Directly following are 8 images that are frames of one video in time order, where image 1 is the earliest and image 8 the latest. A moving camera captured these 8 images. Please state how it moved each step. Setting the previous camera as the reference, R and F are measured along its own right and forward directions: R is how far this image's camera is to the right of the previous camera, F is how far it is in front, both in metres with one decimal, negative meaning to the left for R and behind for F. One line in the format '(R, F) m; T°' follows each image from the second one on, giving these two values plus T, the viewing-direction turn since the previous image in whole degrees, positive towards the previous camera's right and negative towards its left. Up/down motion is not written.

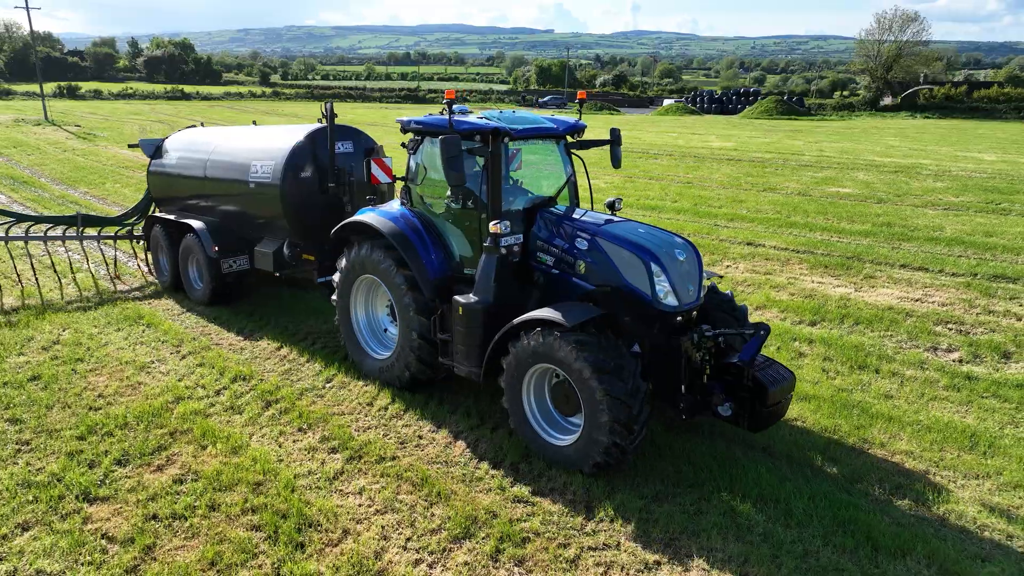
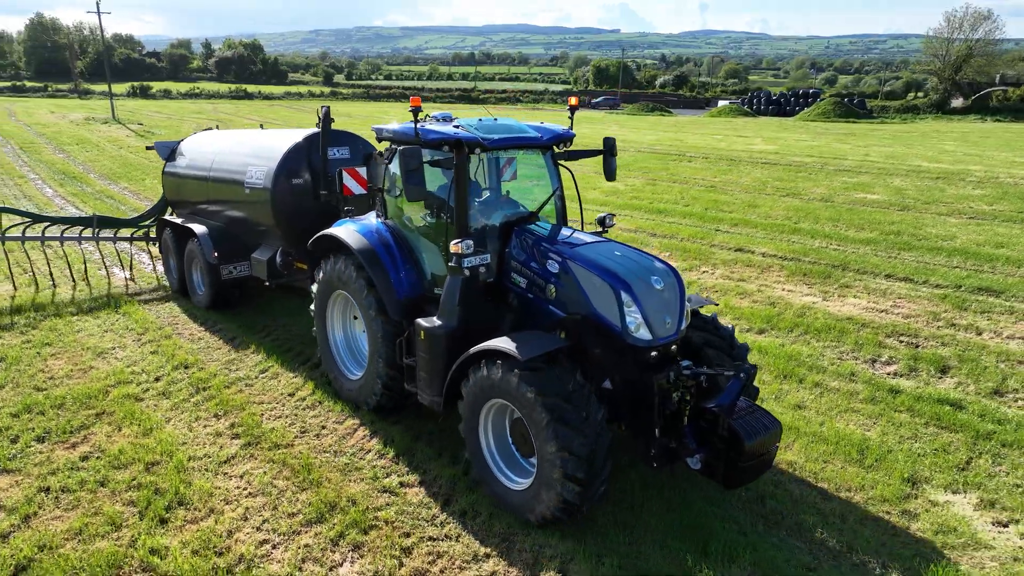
(+1.2, -0.1) m; -5°
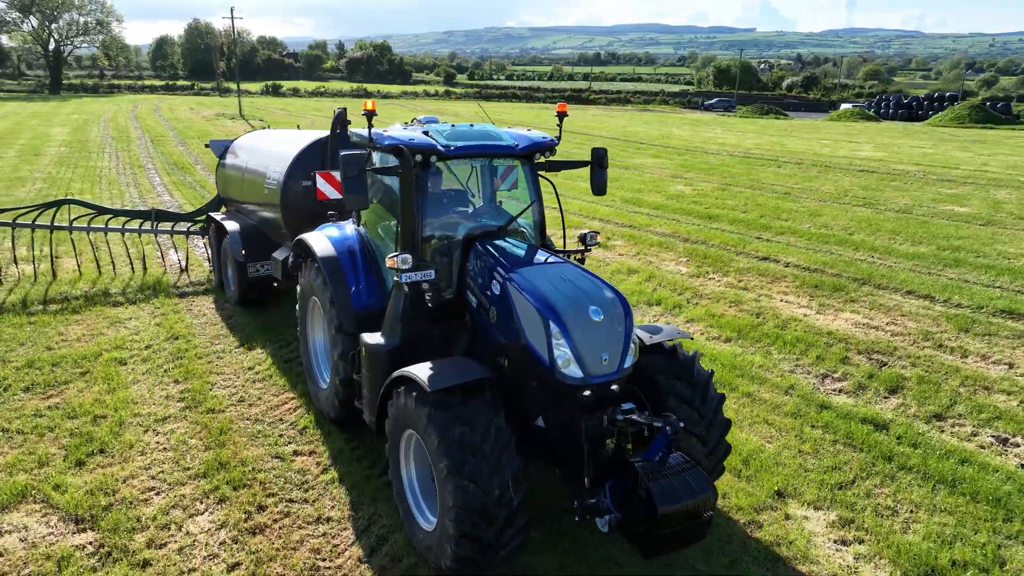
(+1.5, -0.2) m; -9°
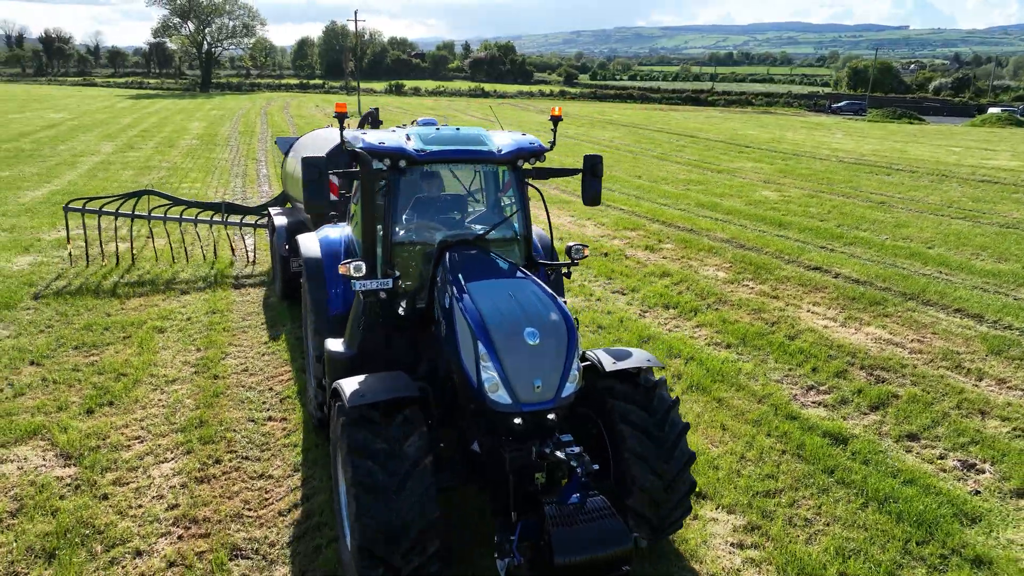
(+1.2, -0.2) m; -9°
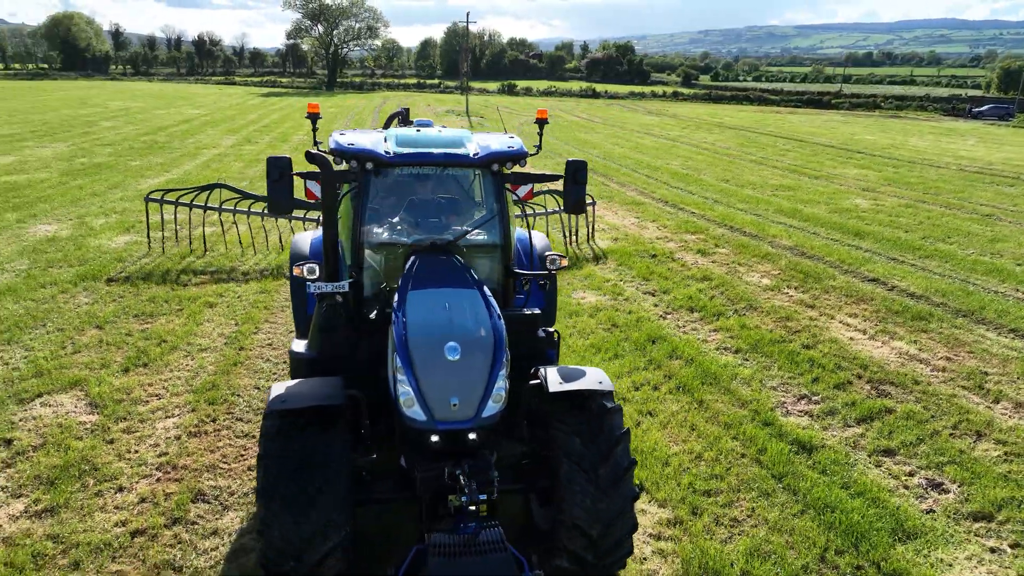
(+1.0, -0.2) m; -9°
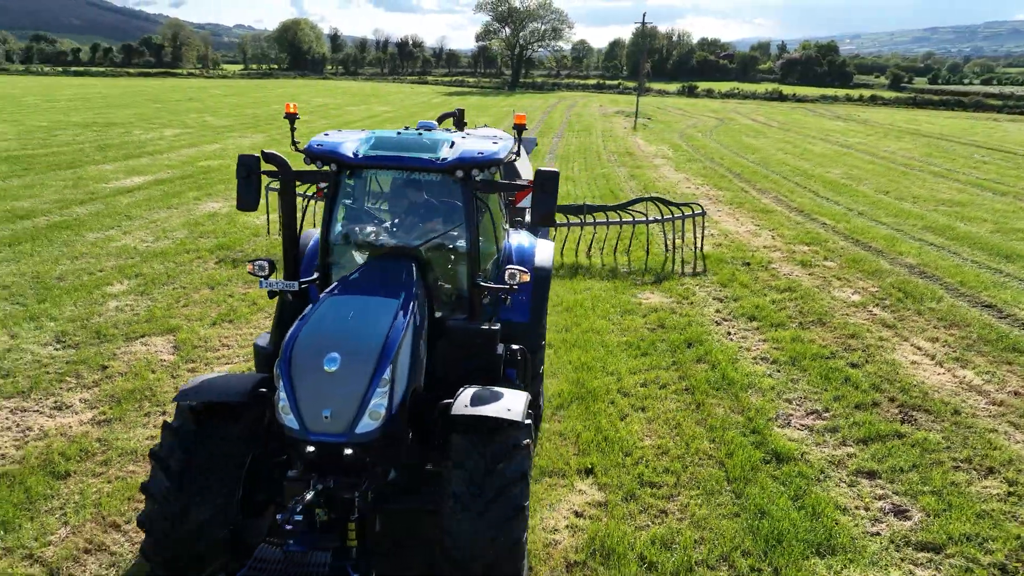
(+1.4, -0.2) m; -14°
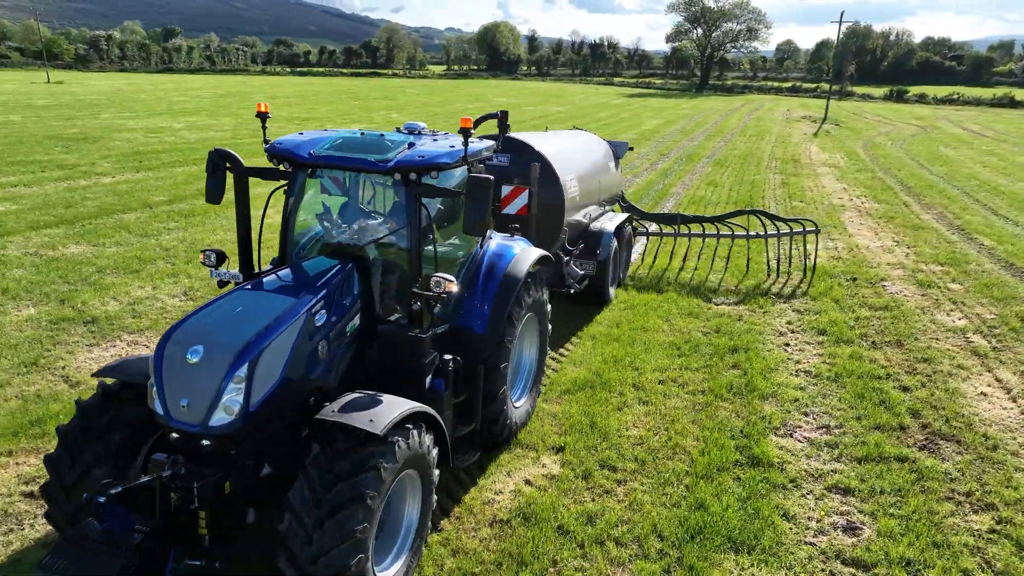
(+1.4, -0.3) m; -14°
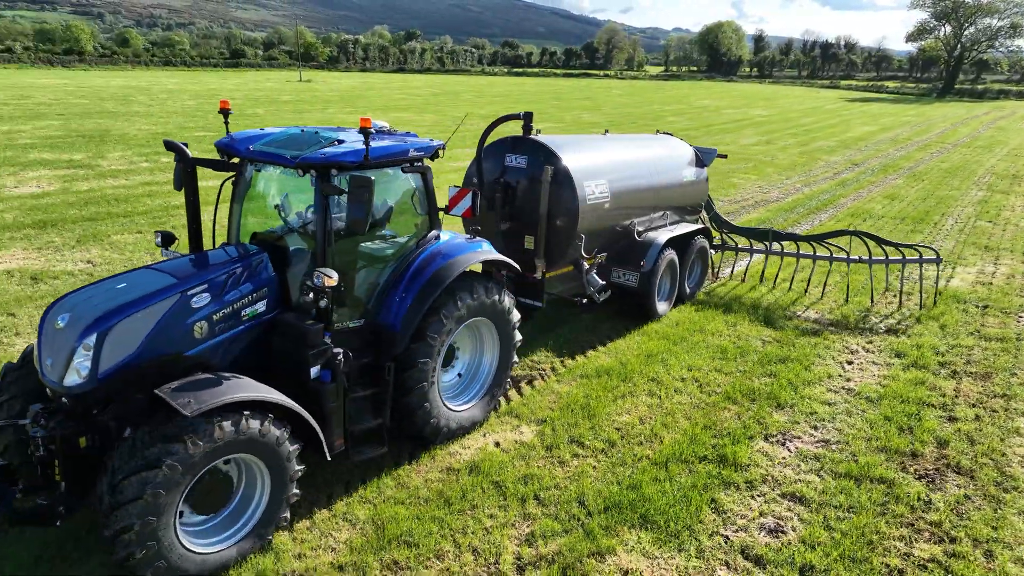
(+1.6, -0.3) m; -16°
